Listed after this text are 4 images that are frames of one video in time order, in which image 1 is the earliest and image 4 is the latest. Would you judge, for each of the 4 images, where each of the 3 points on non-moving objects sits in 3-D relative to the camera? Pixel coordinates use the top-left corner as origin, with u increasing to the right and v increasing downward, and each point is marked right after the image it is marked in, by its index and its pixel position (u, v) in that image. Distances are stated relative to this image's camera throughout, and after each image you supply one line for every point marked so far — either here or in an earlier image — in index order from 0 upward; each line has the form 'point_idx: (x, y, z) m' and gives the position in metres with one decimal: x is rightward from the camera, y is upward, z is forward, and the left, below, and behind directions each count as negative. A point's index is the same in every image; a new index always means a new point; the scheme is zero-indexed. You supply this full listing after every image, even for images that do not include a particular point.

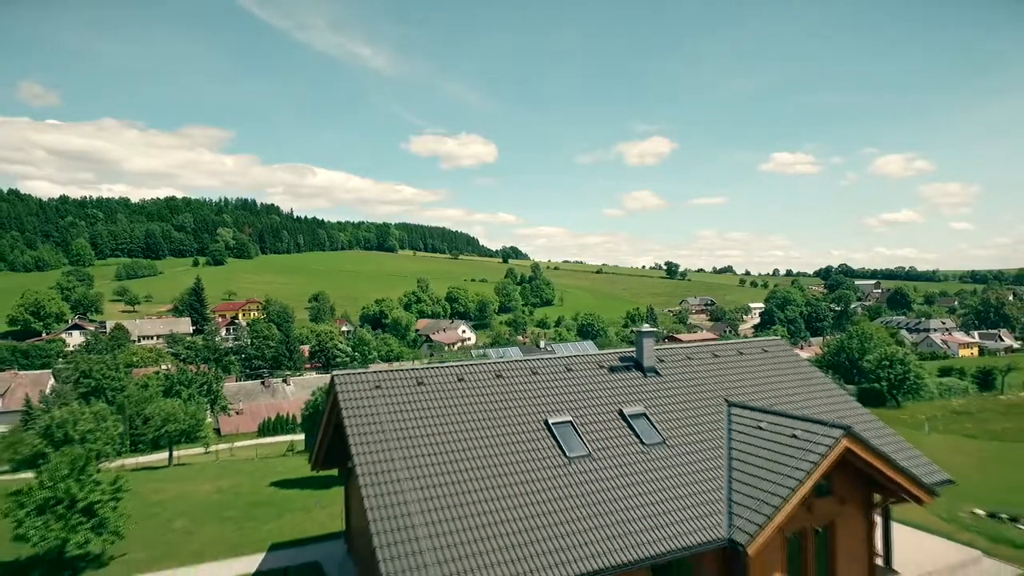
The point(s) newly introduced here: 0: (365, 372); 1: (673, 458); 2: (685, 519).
0: (-3.8, -2.3, +15.1) m
1: (+4.1, -4.4, +14.7) m
2: (+3.9, -5.2, +13.2) m
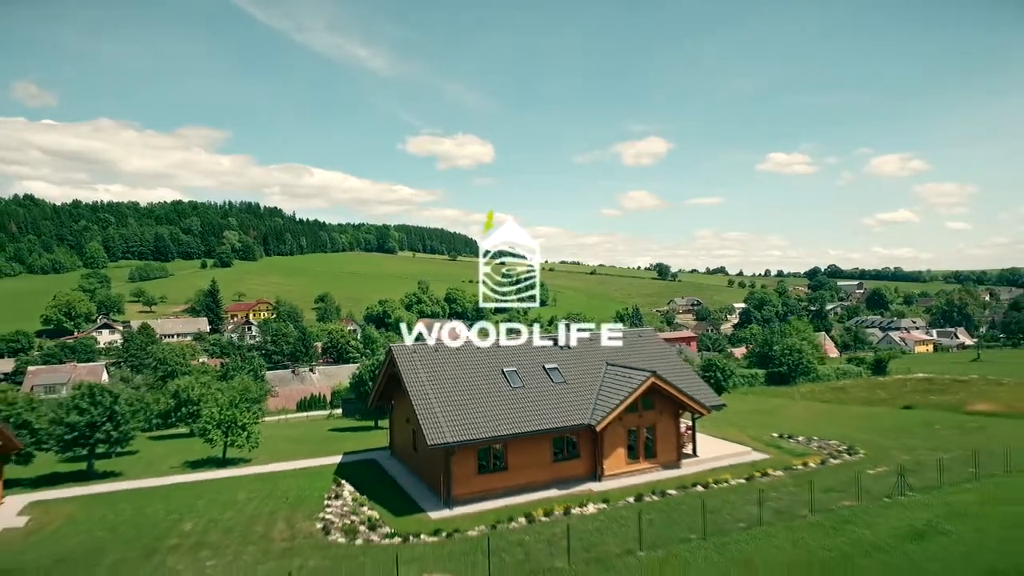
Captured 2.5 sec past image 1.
0: (-5.1, -2.9, +28.1) m
1: (+2.8, -5.0, +27.7) m
2: (+2.6, -5.8, +26.2) m
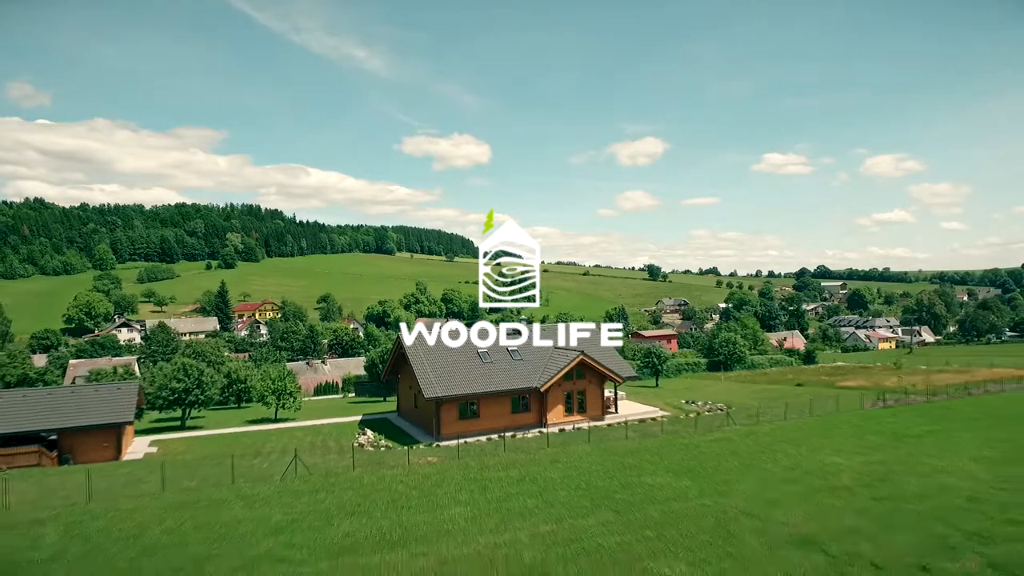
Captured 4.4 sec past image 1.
0: (-7.0, -3.2, +39.6) m
1: (+0.9, -5.3, +39.2) m
2: (+0.7, -6.1, +37.7) m
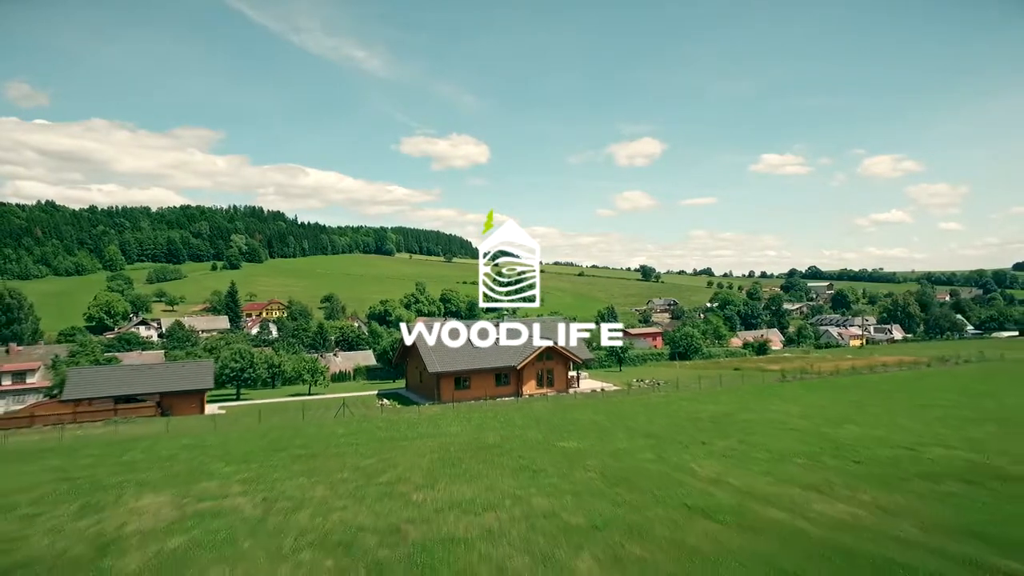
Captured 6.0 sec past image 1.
0: (-8.5, -3.3, +50.6) m
1: (-0.5, -5.4, +50.3) m
2: (-0.7, -6.2, +48.8) m
